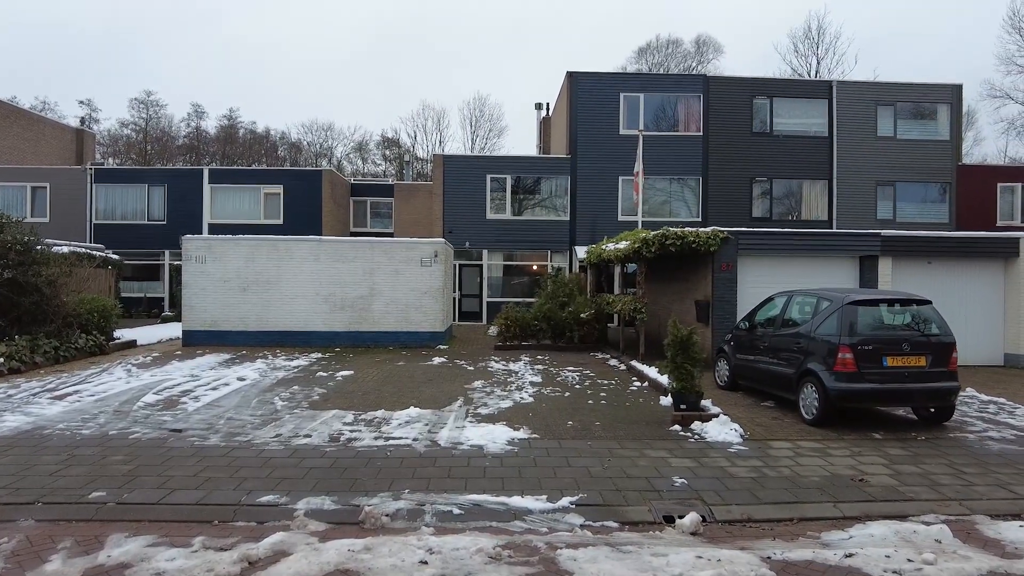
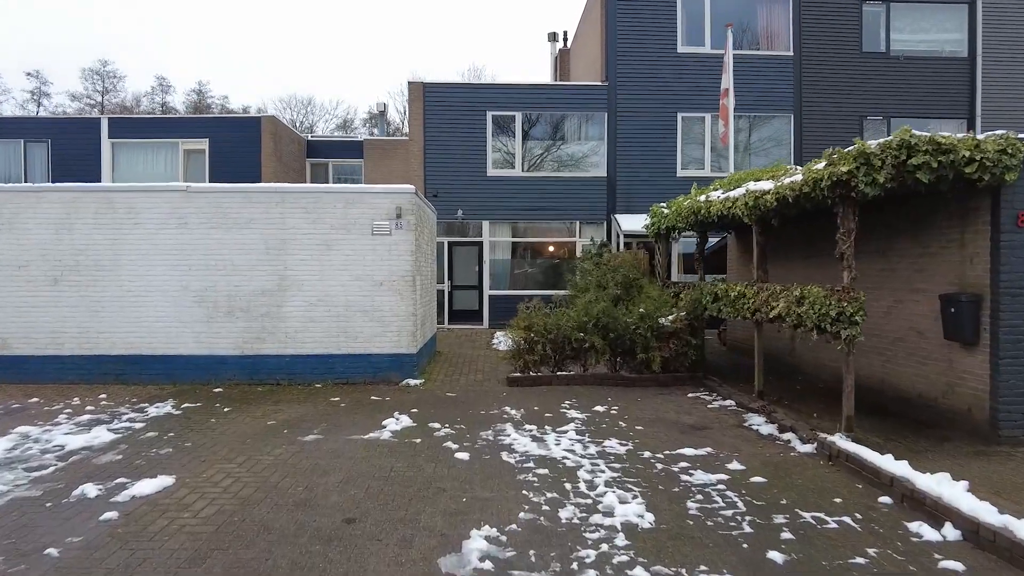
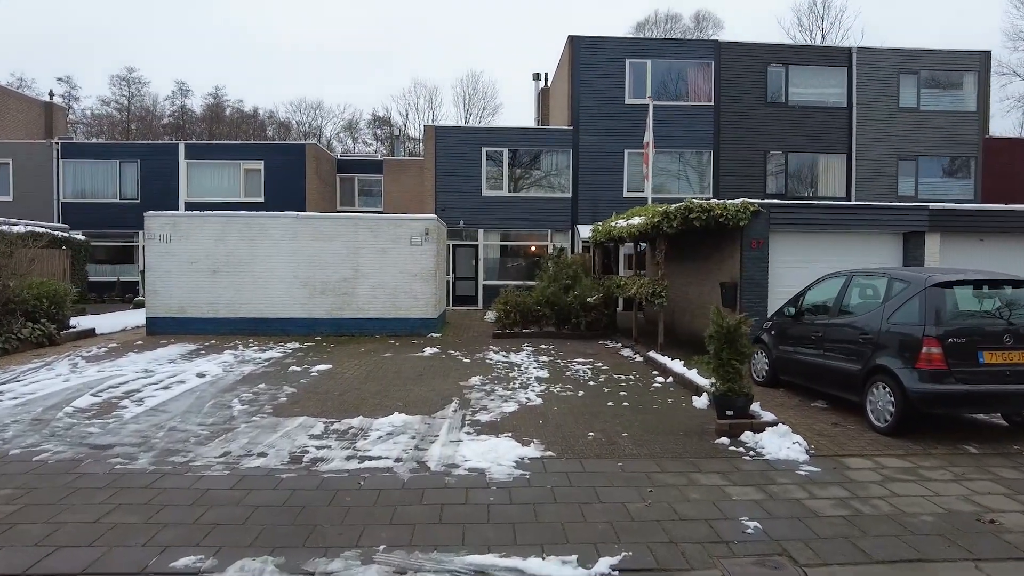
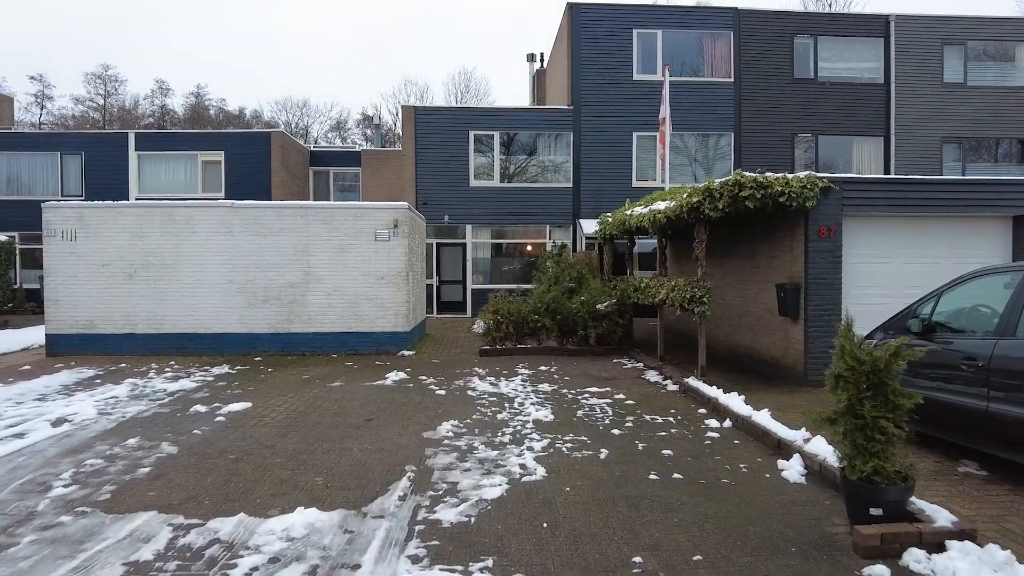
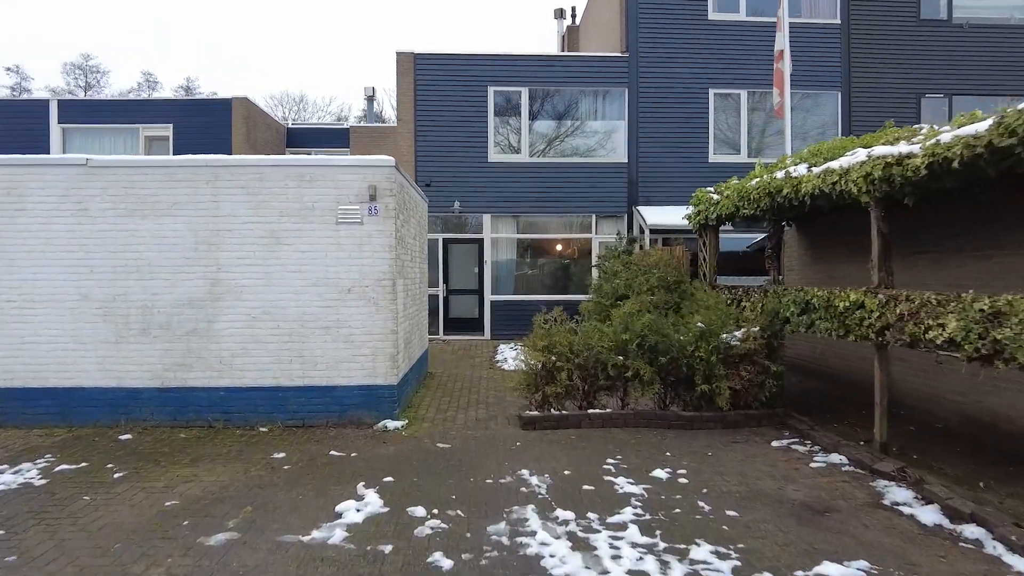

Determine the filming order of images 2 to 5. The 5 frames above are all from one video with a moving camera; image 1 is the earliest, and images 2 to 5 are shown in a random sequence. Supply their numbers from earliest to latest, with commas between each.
3, 4, 2, 5
